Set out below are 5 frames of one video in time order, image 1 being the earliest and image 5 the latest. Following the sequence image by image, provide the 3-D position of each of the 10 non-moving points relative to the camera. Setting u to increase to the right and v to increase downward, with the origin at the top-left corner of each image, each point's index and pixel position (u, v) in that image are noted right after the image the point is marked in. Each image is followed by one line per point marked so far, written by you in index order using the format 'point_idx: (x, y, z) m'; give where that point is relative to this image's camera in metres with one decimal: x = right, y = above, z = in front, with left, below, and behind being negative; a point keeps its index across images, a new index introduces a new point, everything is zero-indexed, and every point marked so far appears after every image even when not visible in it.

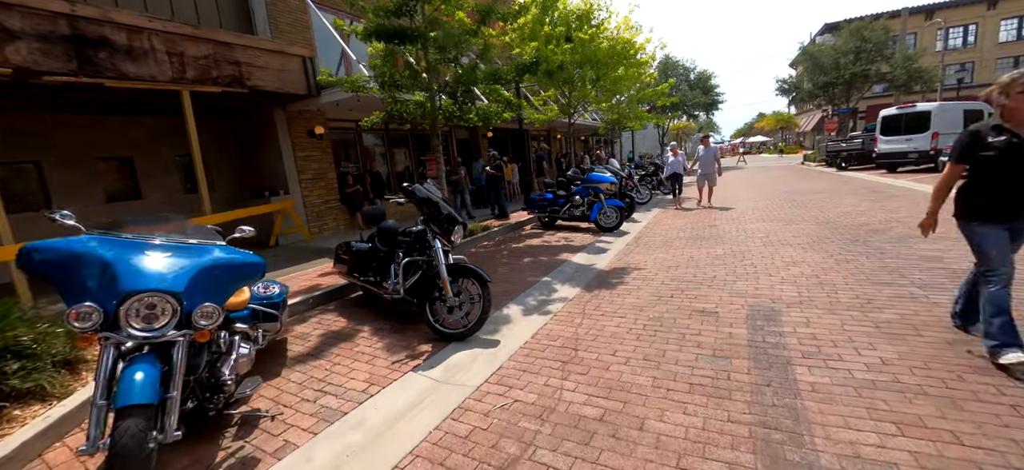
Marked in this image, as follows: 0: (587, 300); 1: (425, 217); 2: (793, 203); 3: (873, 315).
0: (+0.8, -0.7, +4.5) m
1: (-0.8, +0.2, +3.8) m
2: (+6.9, +0.8, +10.6) m
3: (+3.0, -0.7, +3.5) m
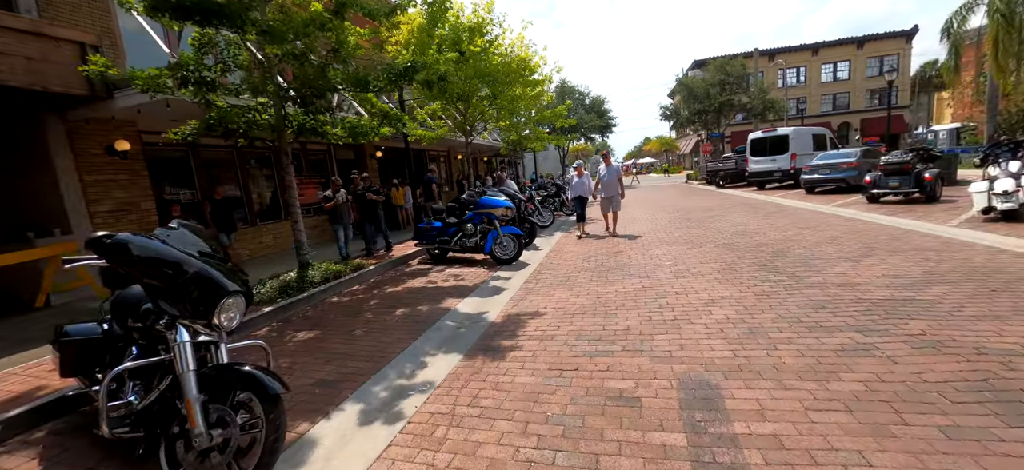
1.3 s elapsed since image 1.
0: (-0.4, -1.1, +3.1) m
1: (-1.8, -0.3, +2.2) m
2: (+4.3, +0.3, +10.4) m
3: (+2.0, -0.9, +2.6) m
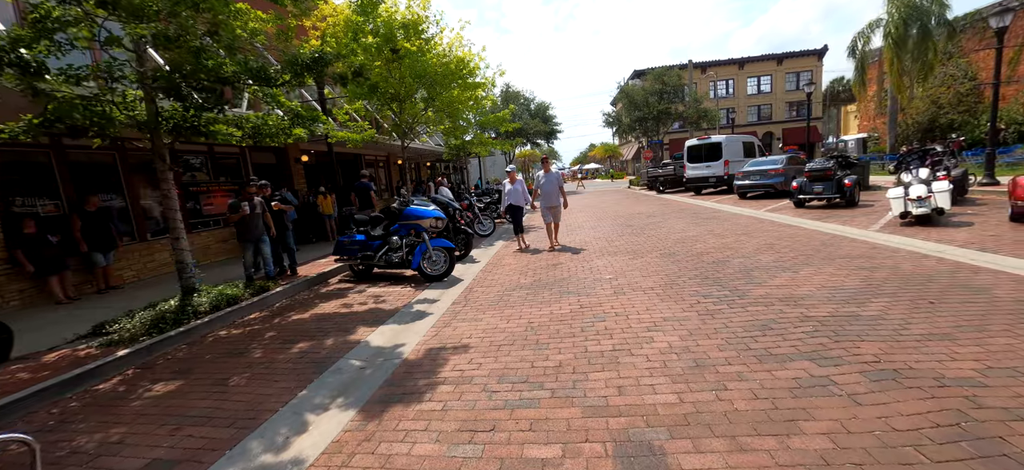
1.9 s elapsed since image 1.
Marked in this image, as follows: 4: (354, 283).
0: (-0.9, -1.3, +2.4) m
1: (-2.3, -0.4, +1.3) m
2: (+2.9, +0.1, +10.2) m
3: (+1.4, -1.1, +2.1) m
4: (-2.8, -0.9, +7.5) m
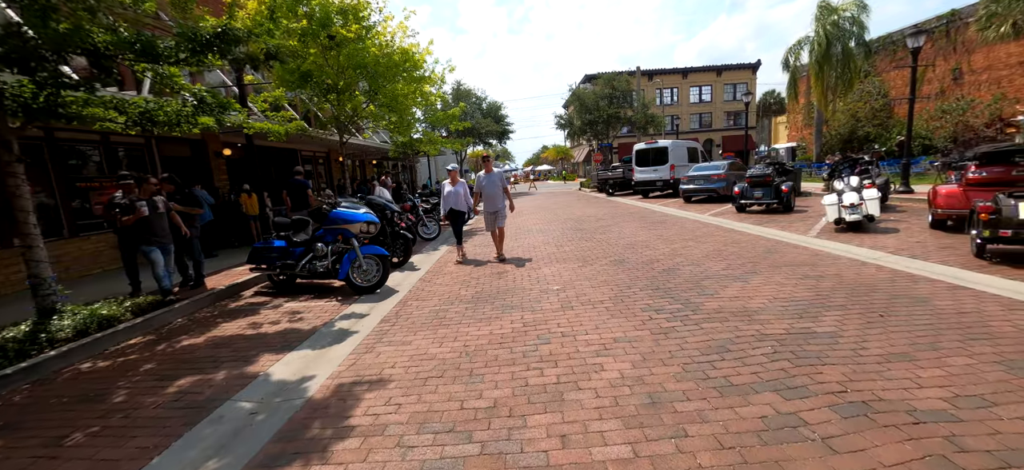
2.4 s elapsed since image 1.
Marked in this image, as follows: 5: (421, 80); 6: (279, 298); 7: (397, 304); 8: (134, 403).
0: (-1.3, -1.4, +1.7) m
1: (-2.5, -0.5, +0.5) m
2: (+1.6, 0.0, +9.9) m
3: (+1.1, -1.1, +1.7) m
4: (-3.7, -1.0, +6.6) m
5: (-3.2, +5.3, +14.6) m
6: (-3.6, -1.0, +6.5) m
7: (-1.5, -0.9, +5.6) m
8: (-2.9, -1.3, +3.3) m
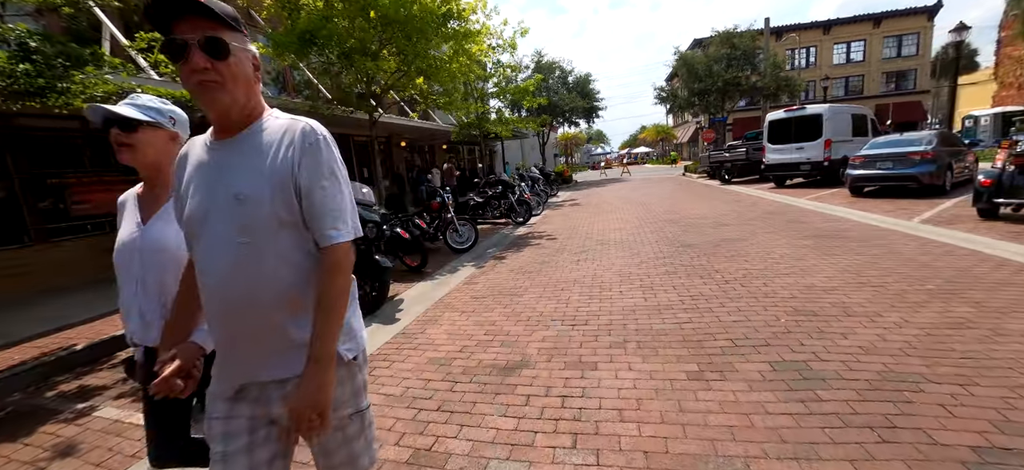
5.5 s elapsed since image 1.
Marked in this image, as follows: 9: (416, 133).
0: (-2.2, -1.9, -1.4) m
1: (-3.7, -1.1, -2.4) m
2: (+2.4, -0.3, +5.8) m
3: (+0.1, -1.7, -2.0) m
4: (-3.5, -1.3, +3.8) m
5: (-1.1, +5.2, +11.3) m
6: (-3.4, -1.3, +3.8) m
7: (-1.6, -1.3, +2.4) m
8: (-3.5, -1.7, +0.5) m
9: (-3.9, +4.3, +17.8) m
